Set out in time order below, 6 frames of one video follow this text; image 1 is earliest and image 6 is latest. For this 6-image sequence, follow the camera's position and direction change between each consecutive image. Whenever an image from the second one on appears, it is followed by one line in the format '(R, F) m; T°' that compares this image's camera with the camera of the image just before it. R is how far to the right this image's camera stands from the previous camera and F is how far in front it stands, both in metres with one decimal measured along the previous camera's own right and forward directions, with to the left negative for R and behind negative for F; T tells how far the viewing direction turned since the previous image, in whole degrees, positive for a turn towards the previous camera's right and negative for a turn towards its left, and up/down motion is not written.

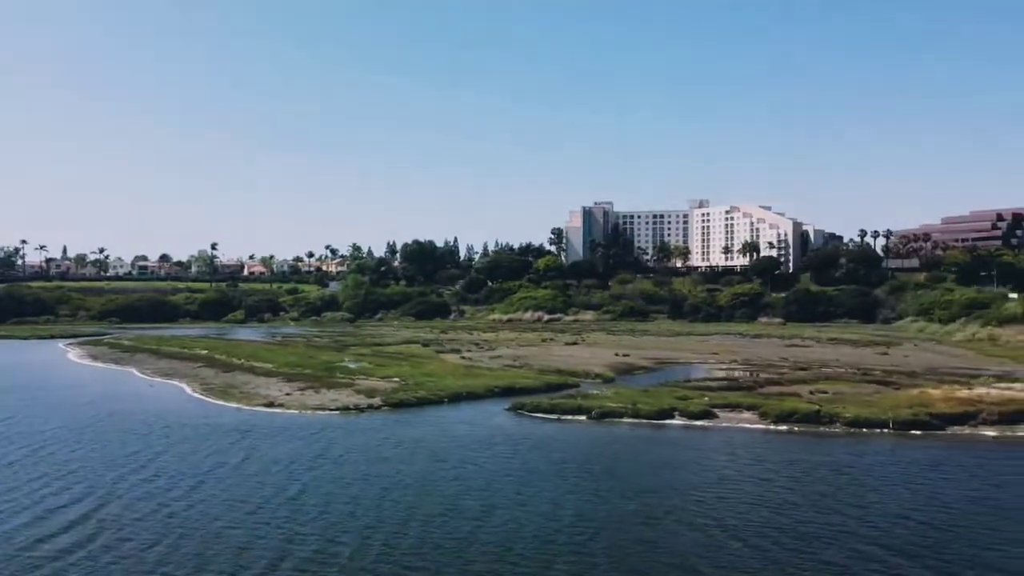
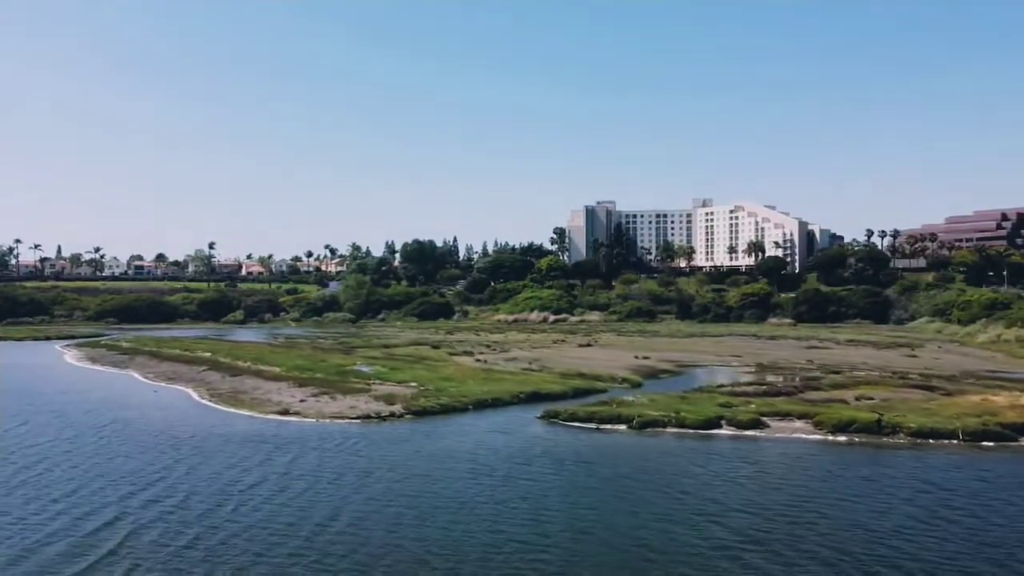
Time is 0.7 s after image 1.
(-2.3, +3.8) m; 0°
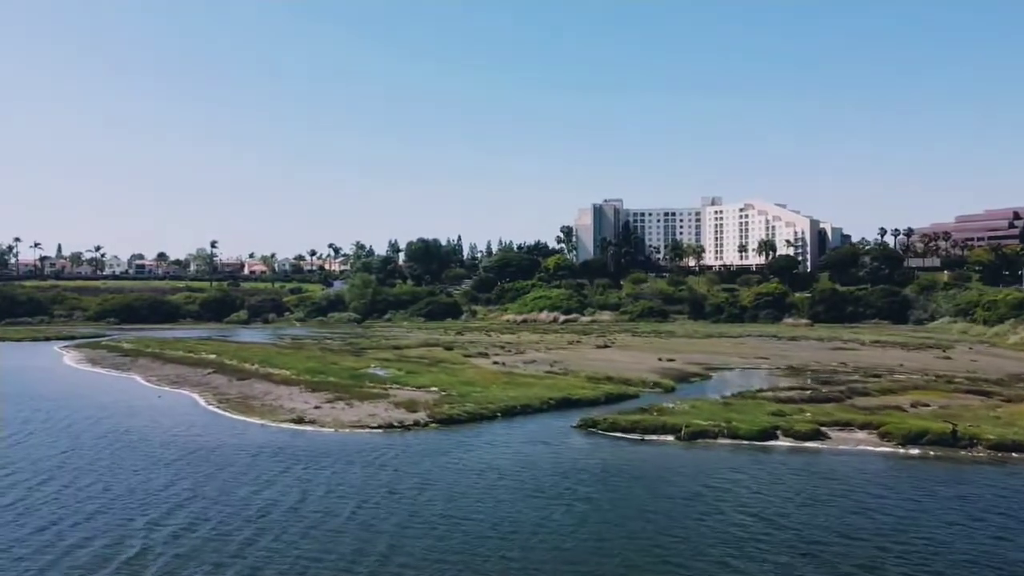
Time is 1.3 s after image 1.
(-2.0, +4.2) m; 0°
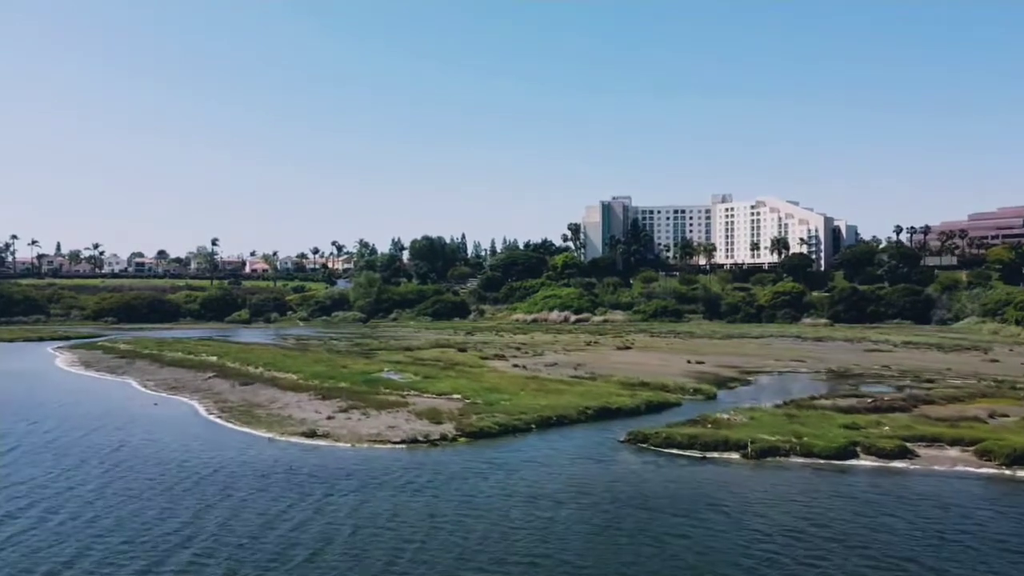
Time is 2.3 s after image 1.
(-2.0, +5.7) m; 0°
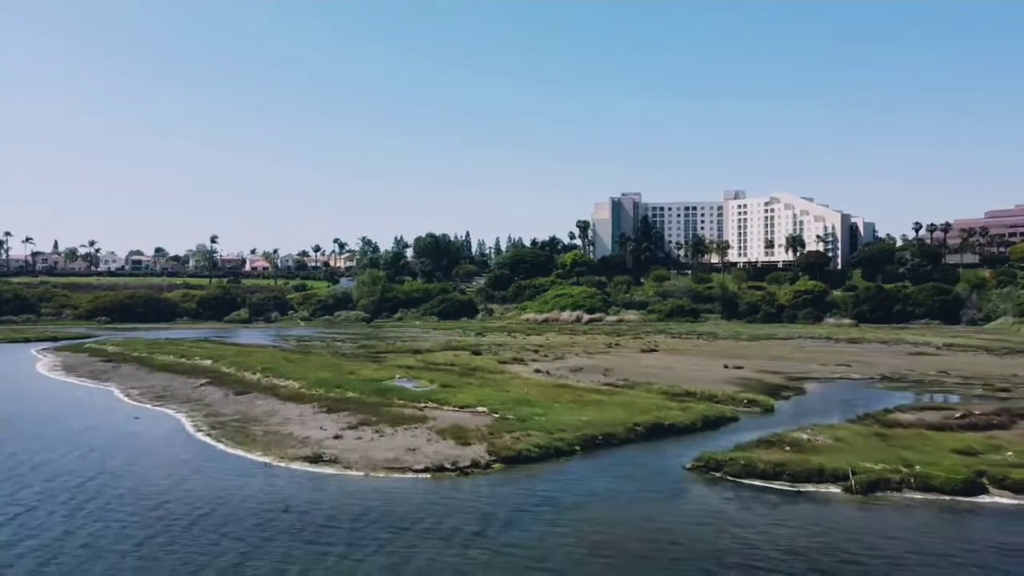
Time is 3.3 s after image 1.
(-1.9, +7.5) m; 0°
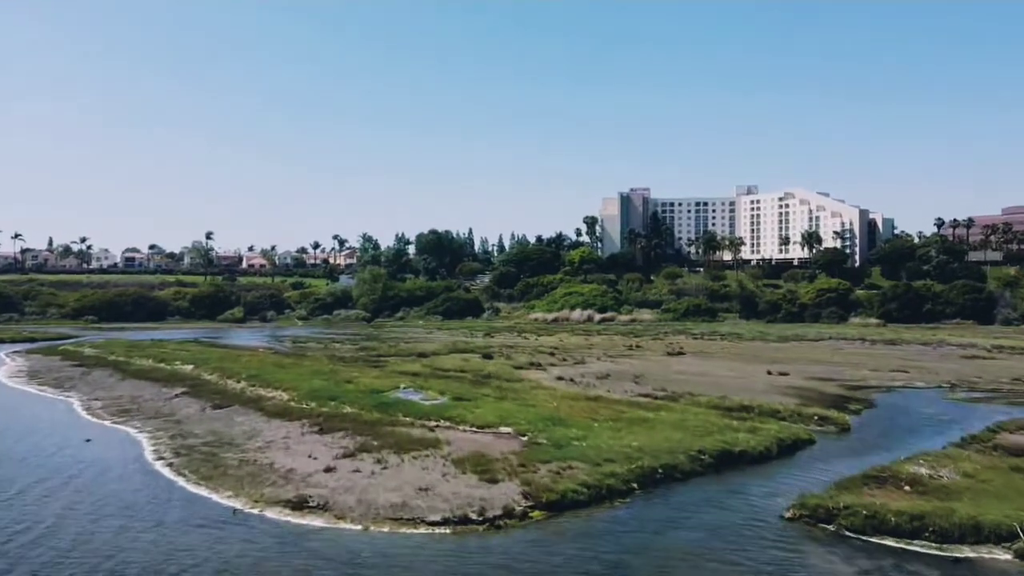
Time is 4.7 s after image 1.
(-1.5, +9.0) m; 0°
